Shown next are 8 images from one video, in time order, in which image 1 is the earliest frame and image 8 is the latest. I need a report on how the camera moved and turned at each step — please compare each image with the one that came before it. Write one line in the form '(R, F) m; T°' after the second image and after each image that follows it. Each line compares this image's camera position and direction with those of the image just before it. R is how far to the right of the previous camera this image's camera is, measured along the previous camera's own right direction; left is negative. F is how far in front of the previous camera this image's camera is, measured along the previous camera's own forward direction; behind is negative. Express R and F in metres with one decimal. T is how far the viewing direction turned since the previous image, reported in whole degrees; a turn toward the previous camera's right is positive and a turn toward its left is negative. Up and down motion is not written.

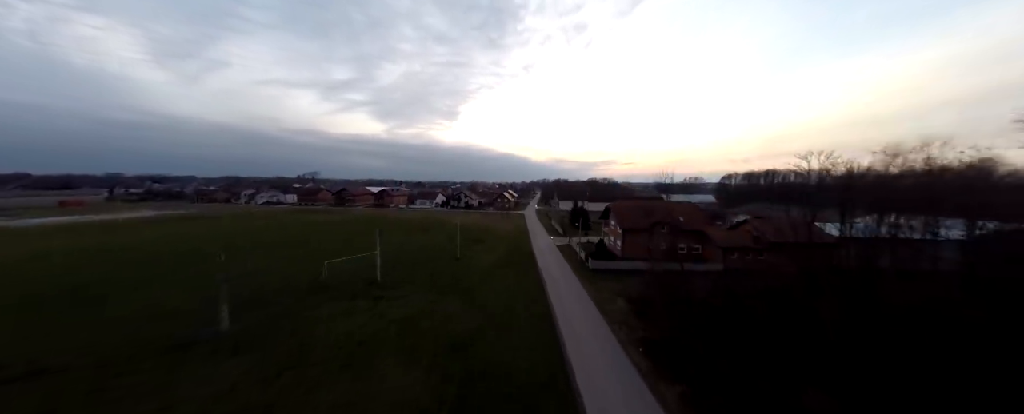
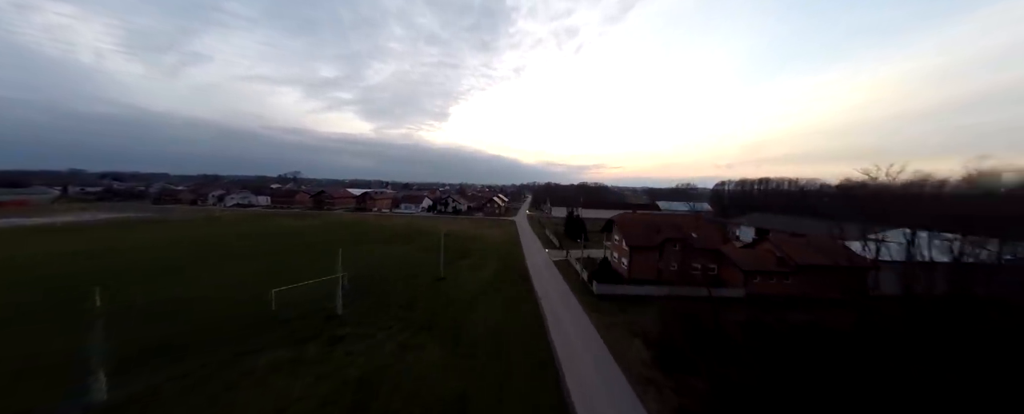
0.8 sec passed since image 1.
(-0.1, +1.3) m; +2°
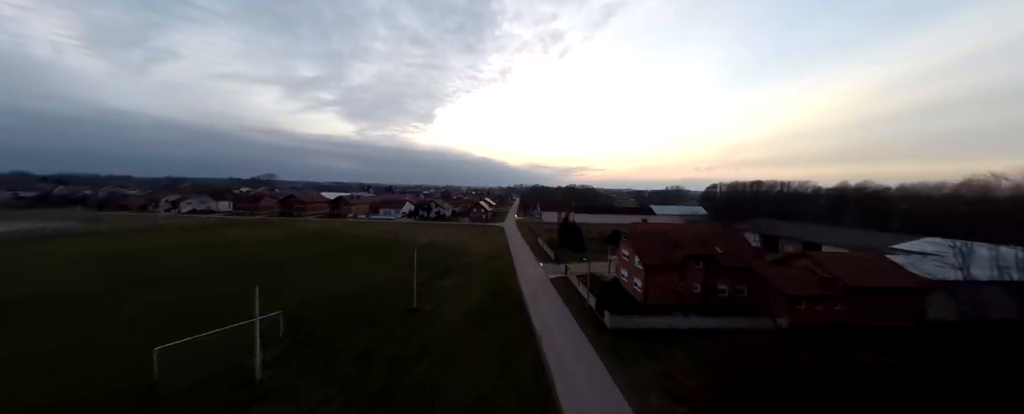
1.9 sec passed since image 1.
(-0.1, +1.7) m; +3°
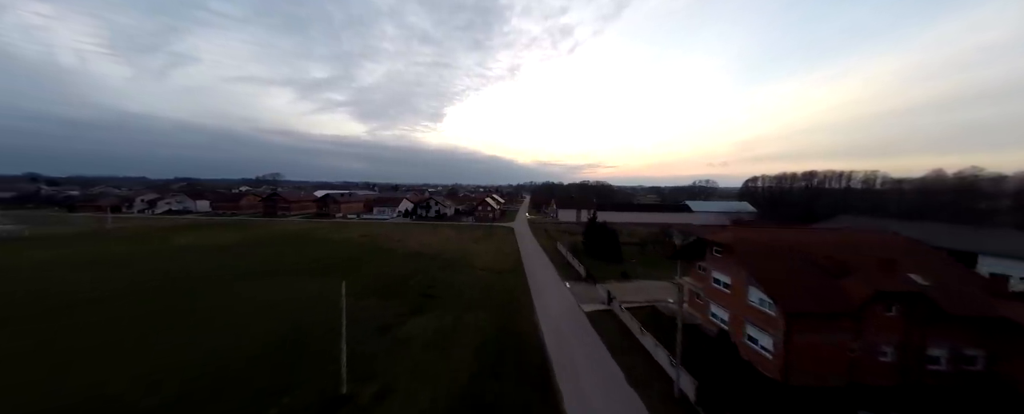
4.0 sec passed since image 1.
(-0.1, +3.5) m; -2°
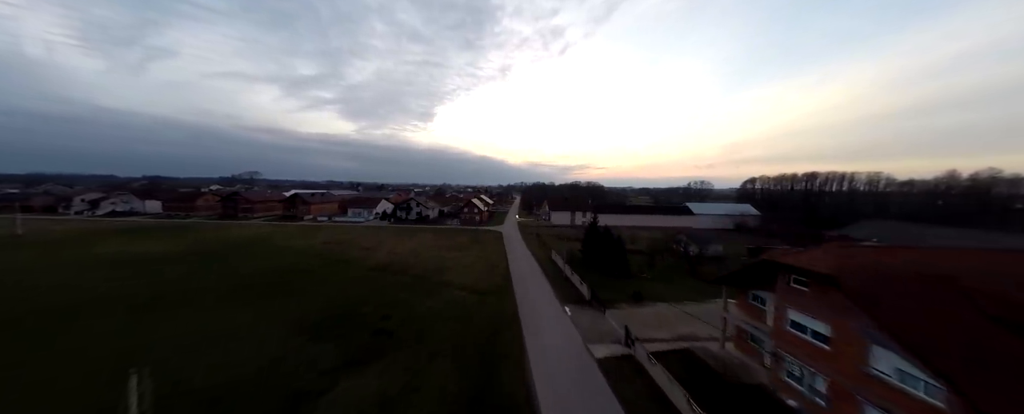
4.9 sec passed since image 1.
(+0.1, +1.8) m; +2°
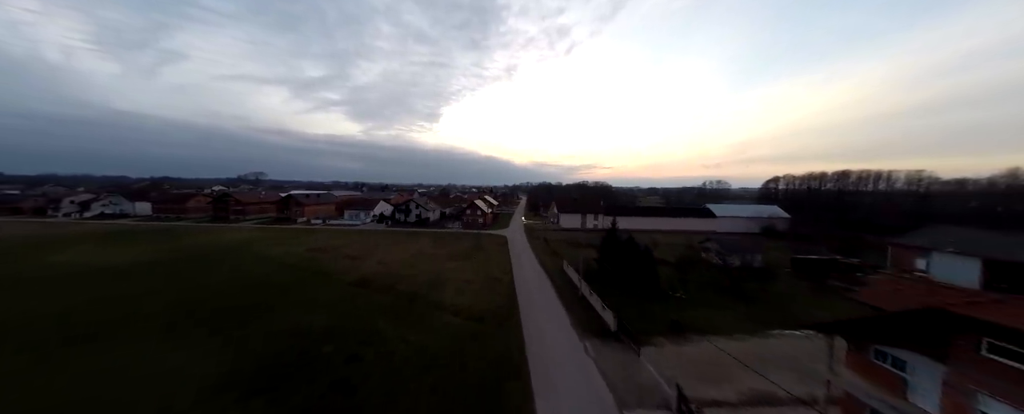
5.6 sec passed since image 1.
(0.0, +1.4) m; -1°
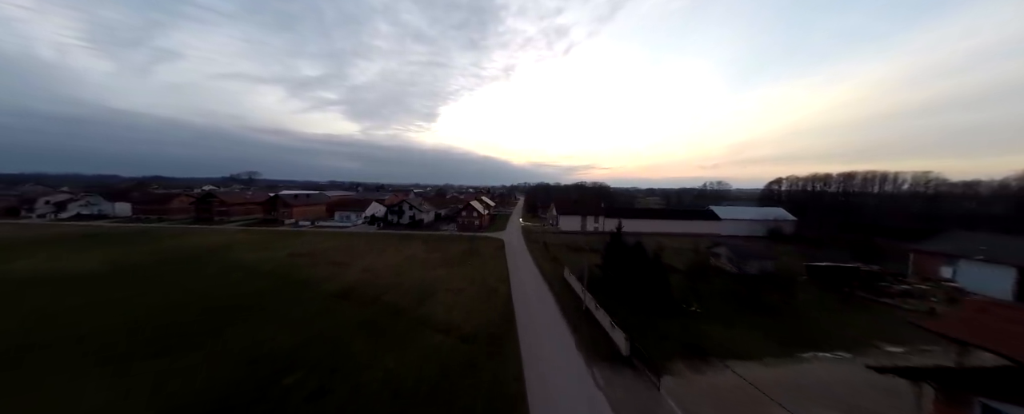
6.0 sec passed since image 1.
(0.0, +0.7) m; 0°
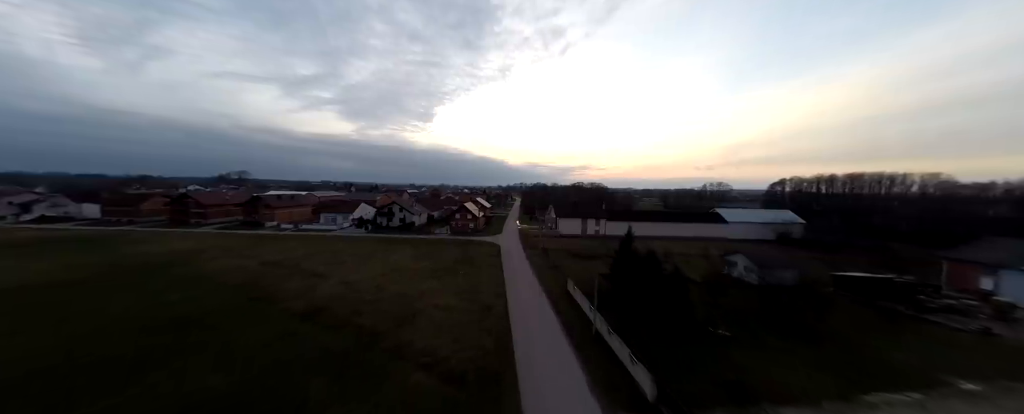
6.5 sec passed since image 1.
(0.0, +1.0) m; +1°
